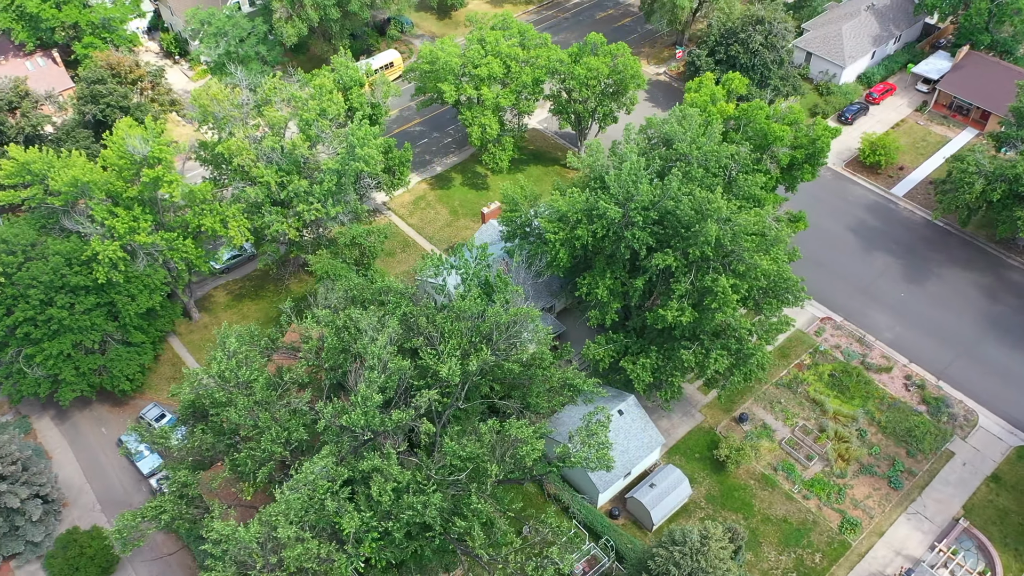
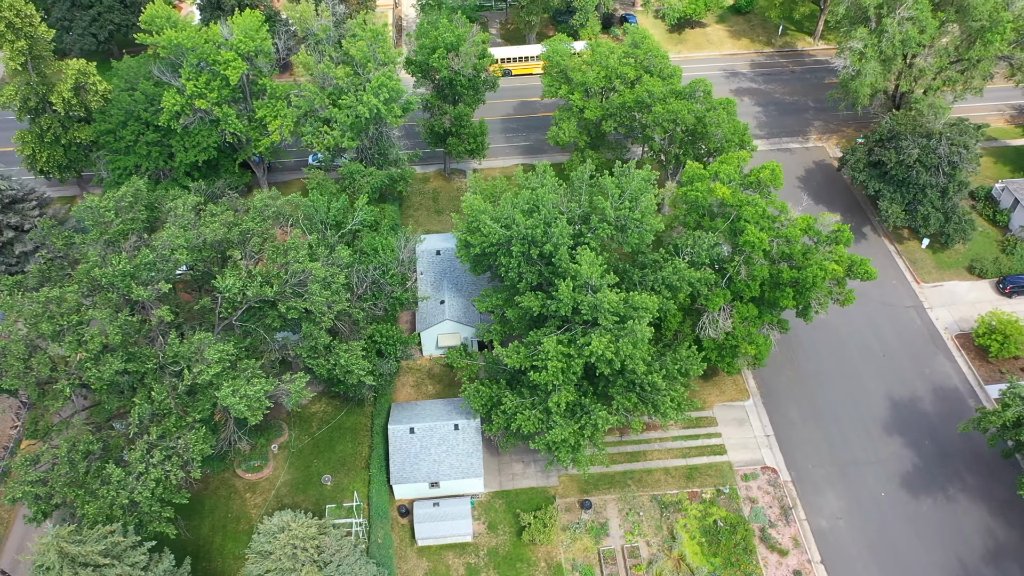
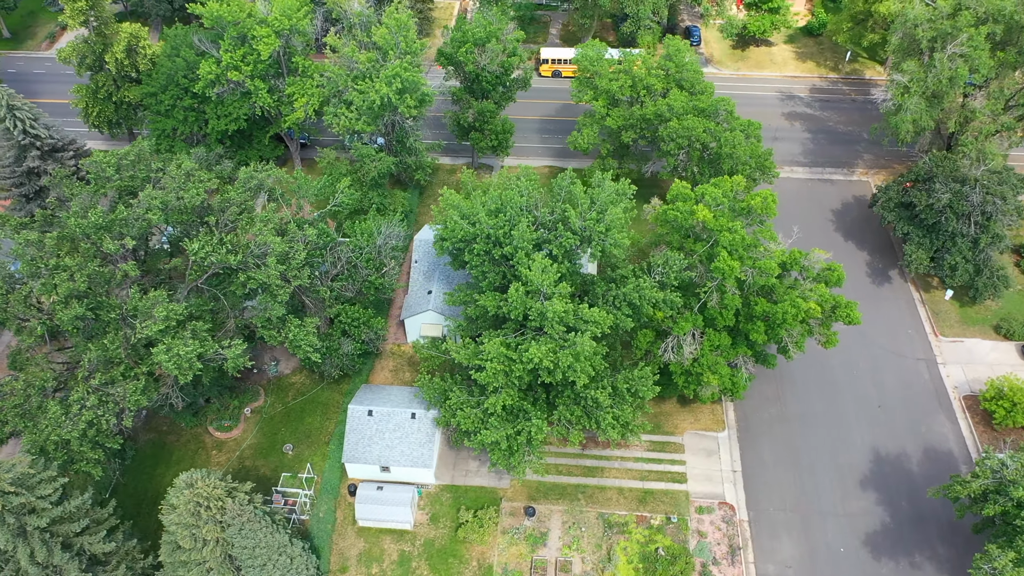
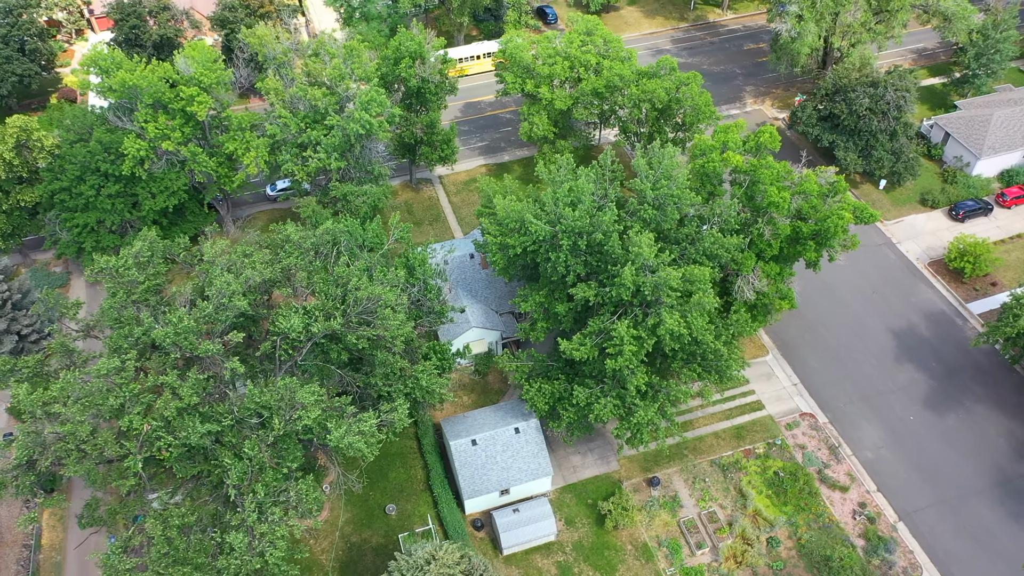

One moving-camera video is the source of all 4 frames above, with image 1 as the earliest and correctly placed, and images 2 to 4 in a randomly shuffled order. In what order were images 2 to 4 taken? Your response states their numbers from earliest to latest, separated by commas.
4, 2, 3
